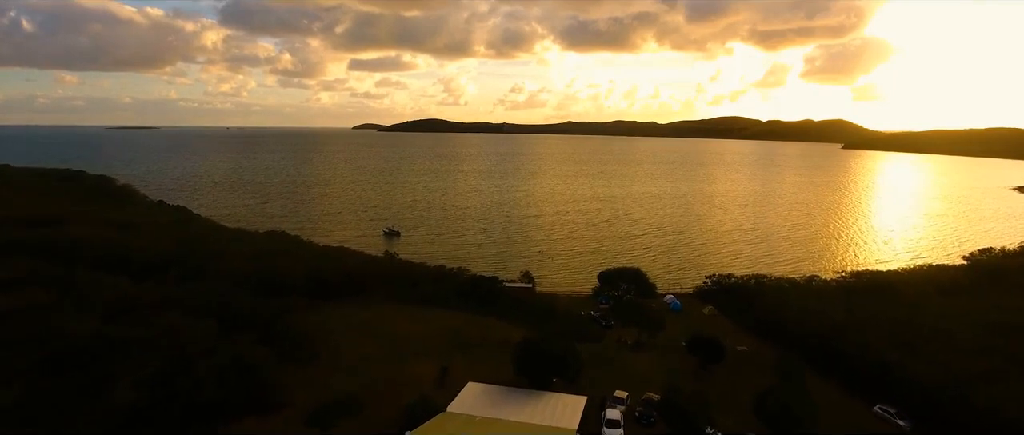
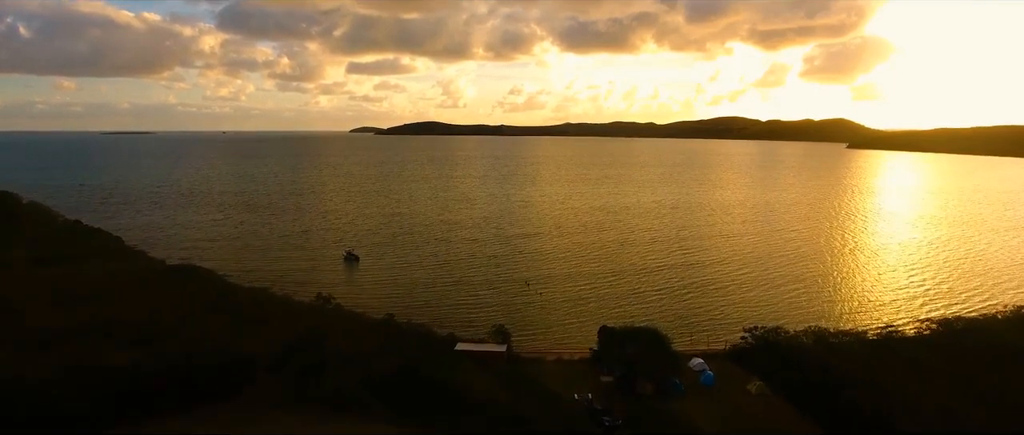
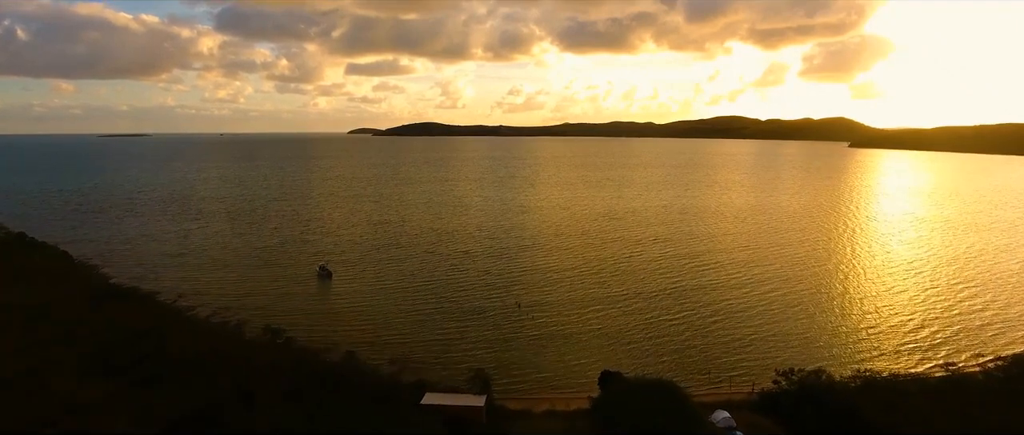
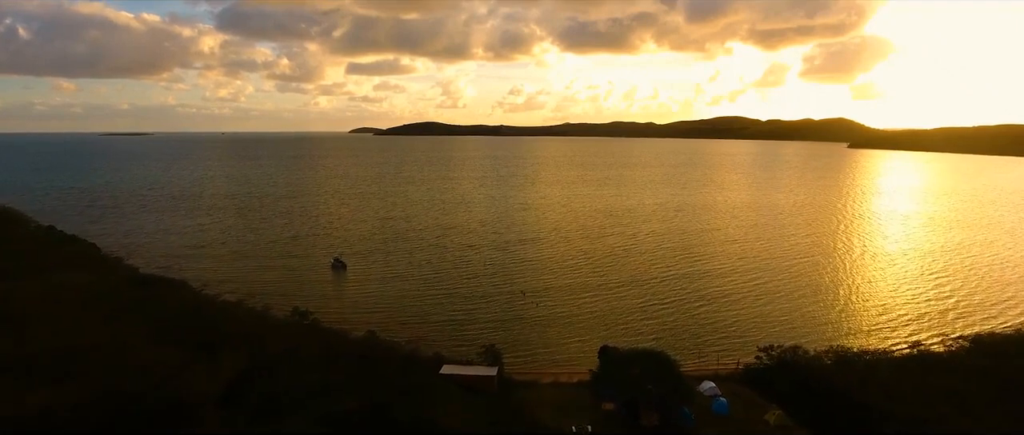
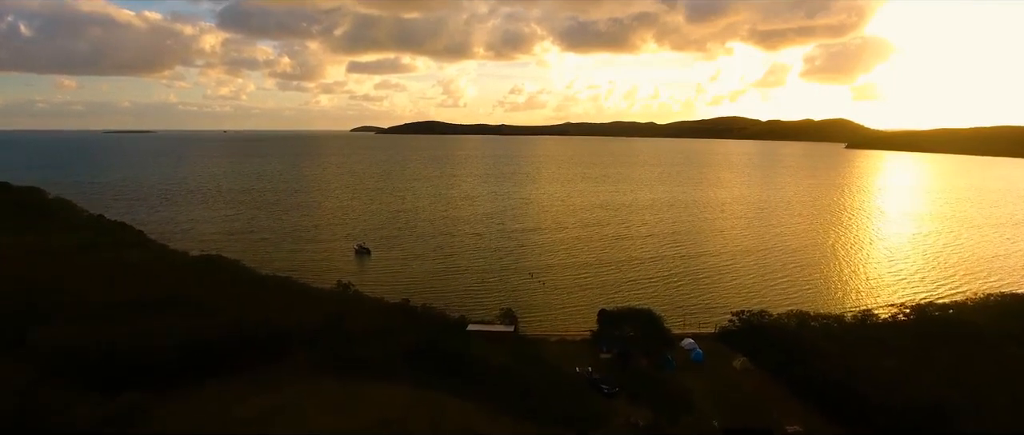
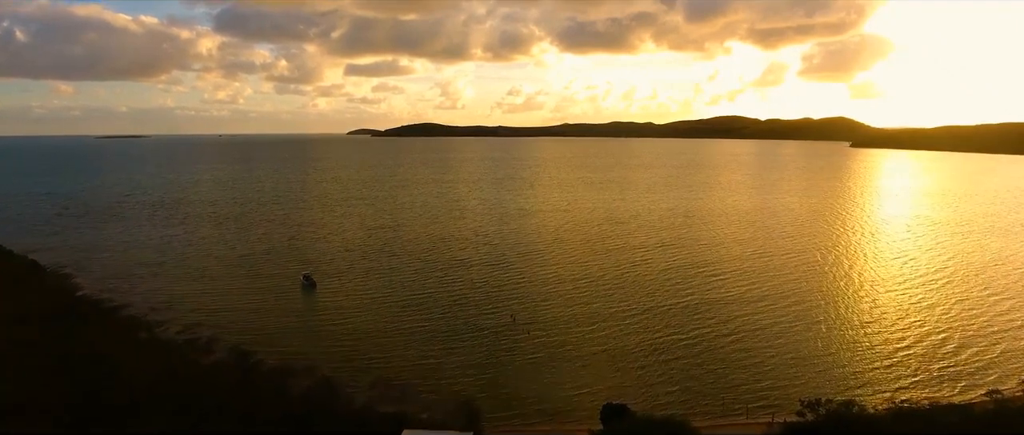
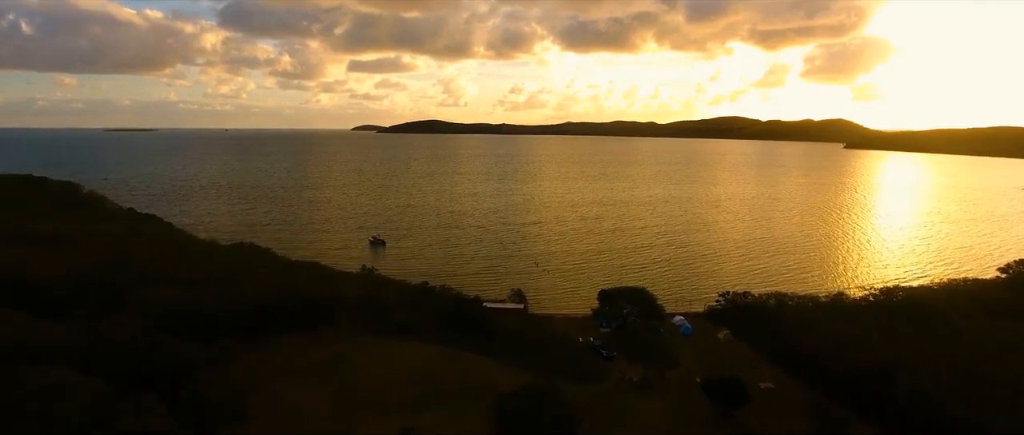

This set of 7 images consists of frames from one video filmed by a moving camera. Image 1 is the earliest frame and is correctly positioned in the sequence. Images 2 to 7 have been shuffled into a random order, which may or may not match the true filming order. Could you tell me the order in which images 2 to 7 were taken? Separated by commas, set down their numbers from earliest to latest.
7, 5, 2, 4, 3, 6
